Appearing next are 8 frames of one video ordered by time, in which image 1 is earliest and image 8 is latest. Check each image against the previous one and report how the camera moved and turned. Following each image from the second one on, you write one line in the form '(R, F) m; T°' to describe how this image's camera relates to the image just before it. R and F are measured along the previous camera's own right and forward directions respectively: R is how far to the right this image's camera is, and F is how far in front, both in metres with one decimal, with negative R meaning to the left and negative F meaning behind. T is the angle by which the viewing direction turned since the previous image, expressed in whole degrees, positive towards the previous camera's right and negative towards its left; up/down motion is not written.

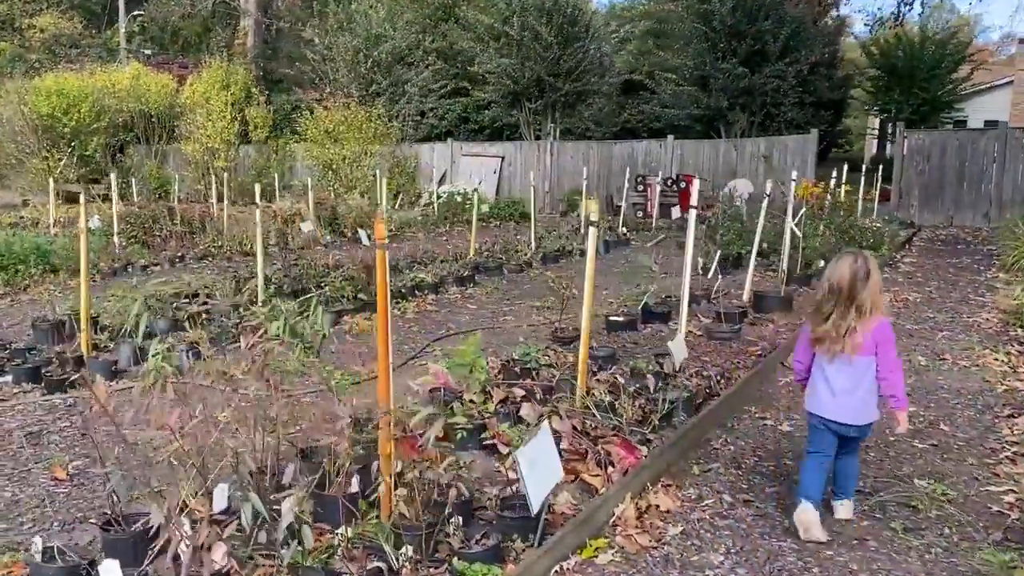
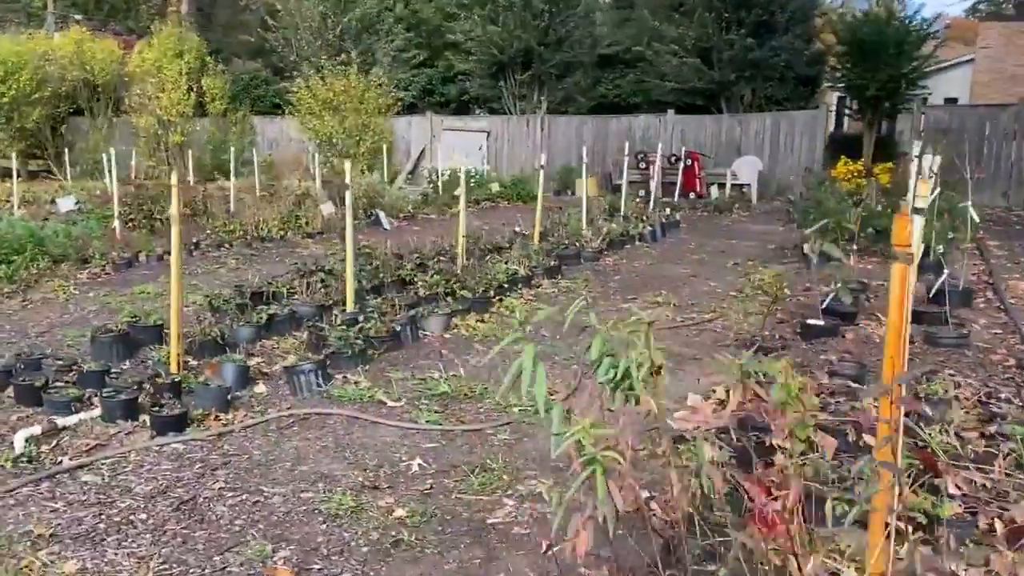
(-1.4, +1.1) m; +5°
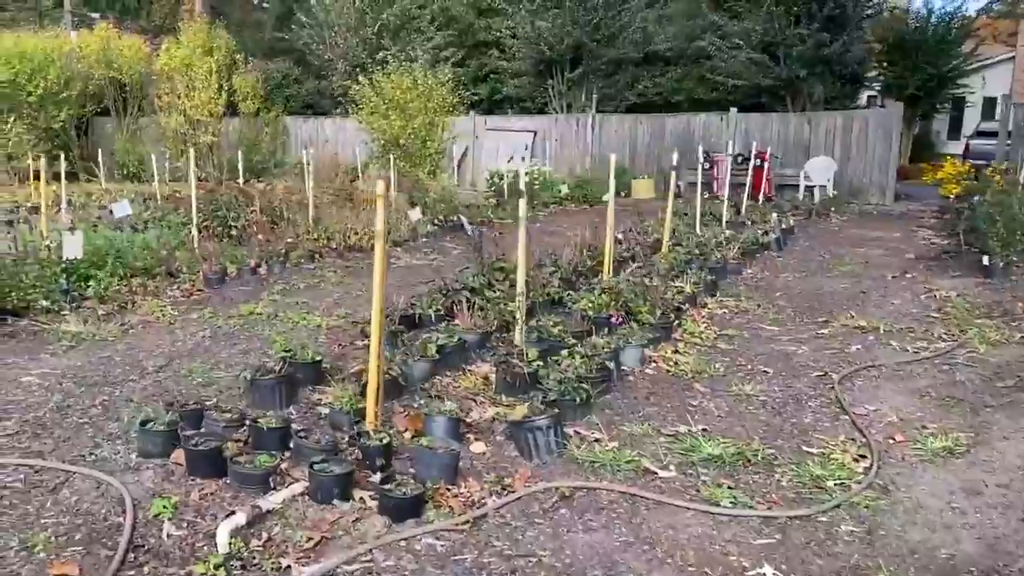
(-1.2, +0.9) m; 0°
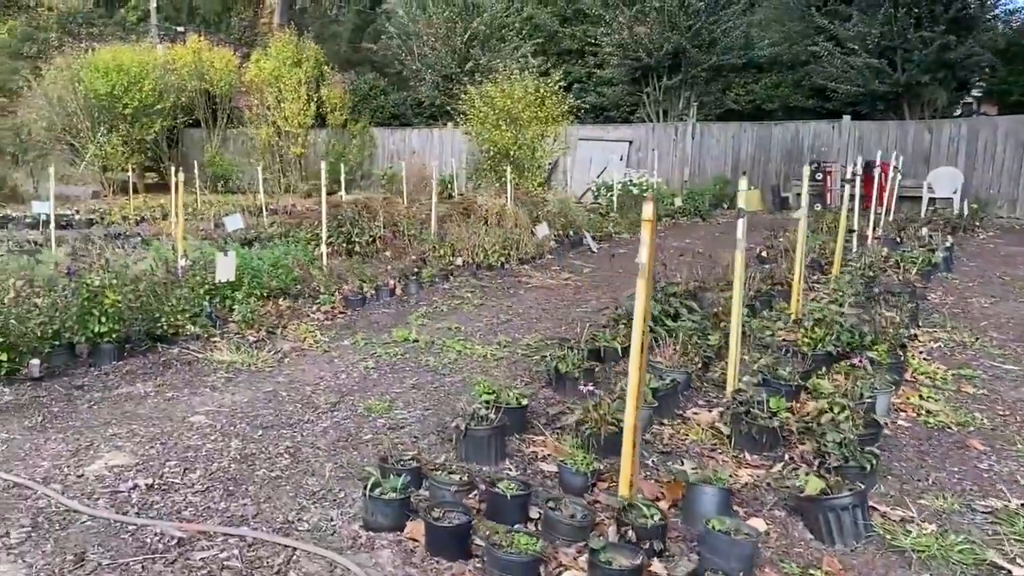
(-0.8, +0.6) m; -4°
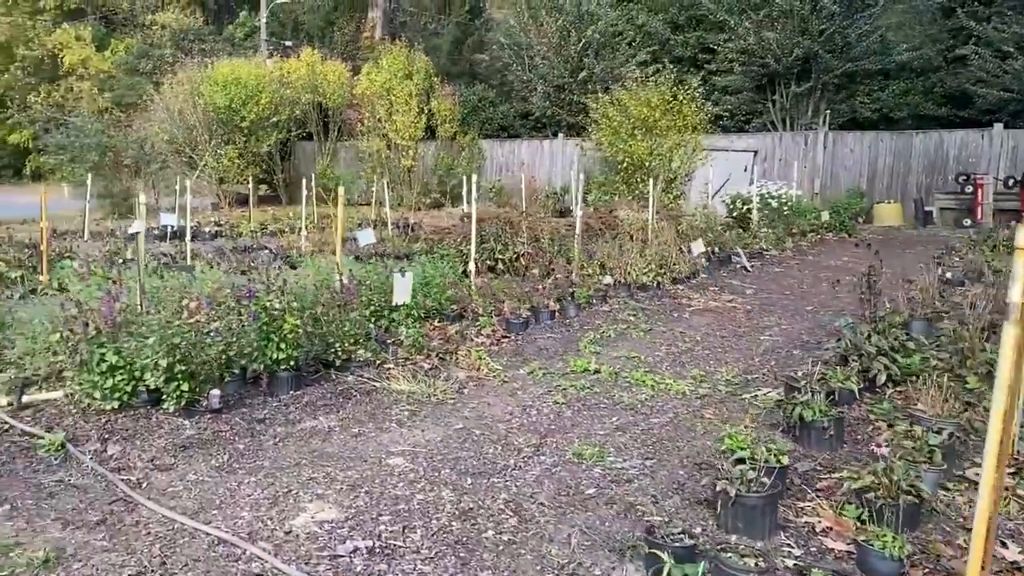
(-0.7, +0.5) m; -6°
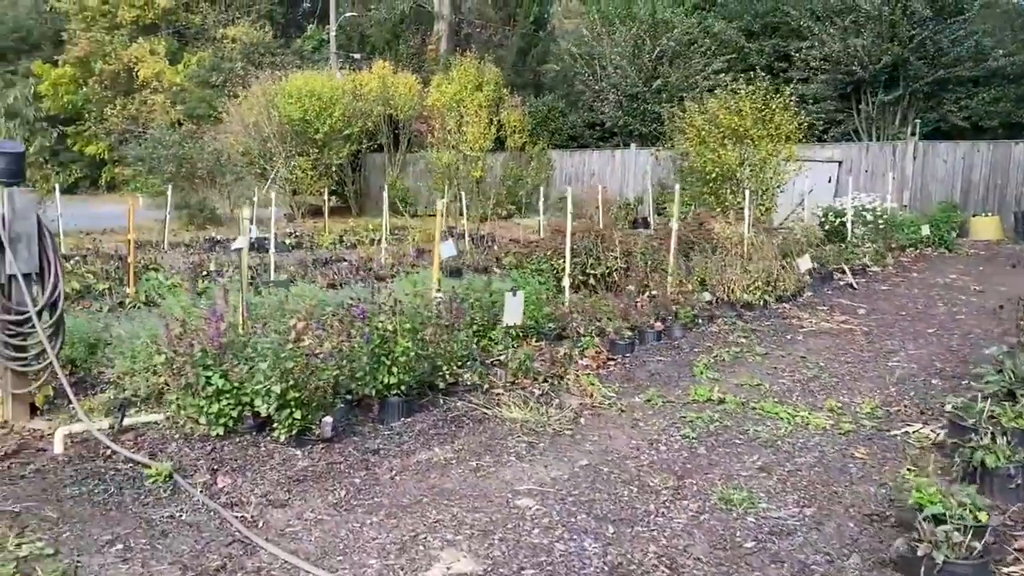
(-0.3, +0.3) m; -4°
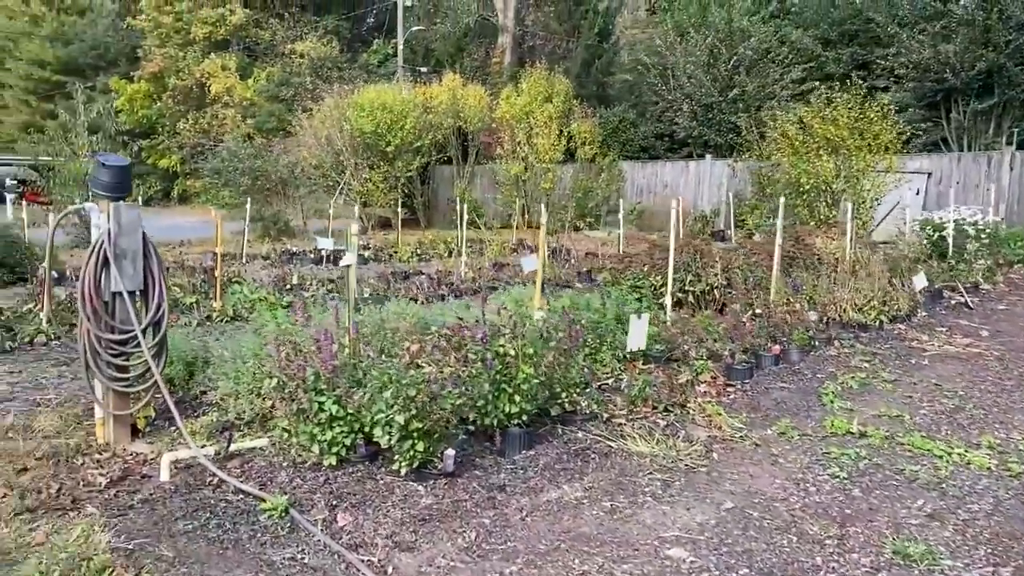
(-0.3, +0.3) m; -4°
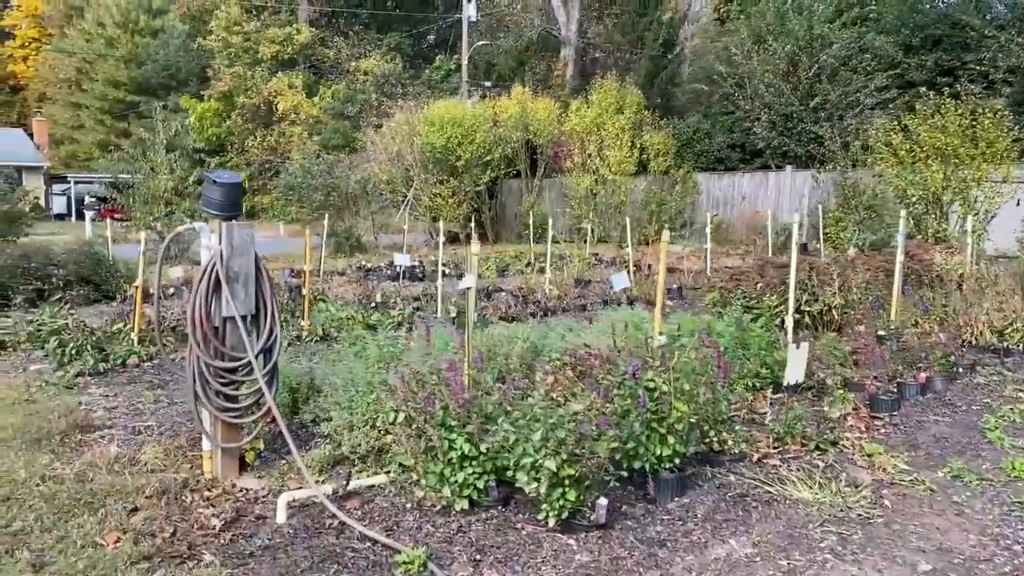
(-0.4, +0.4) m; -4°
